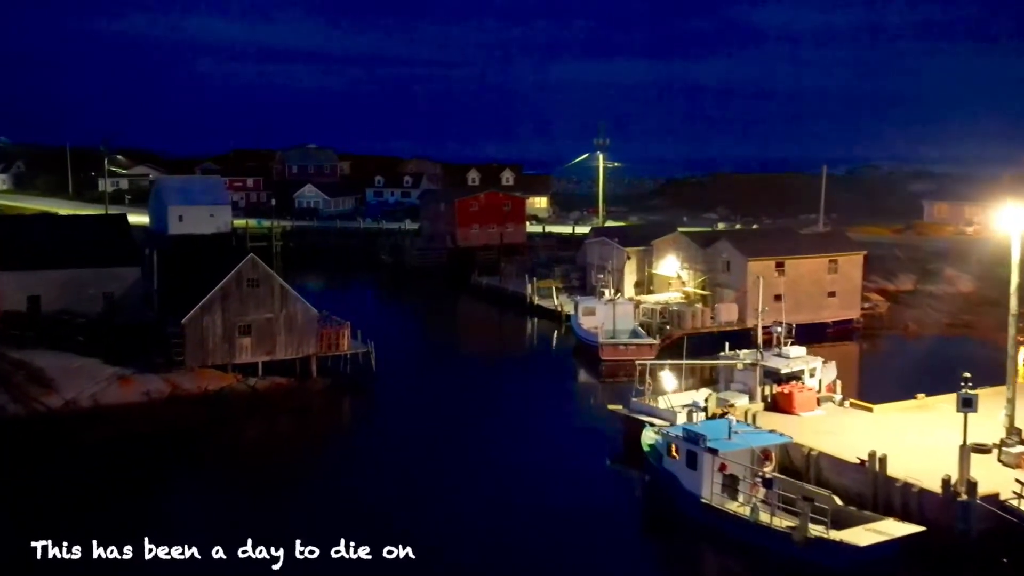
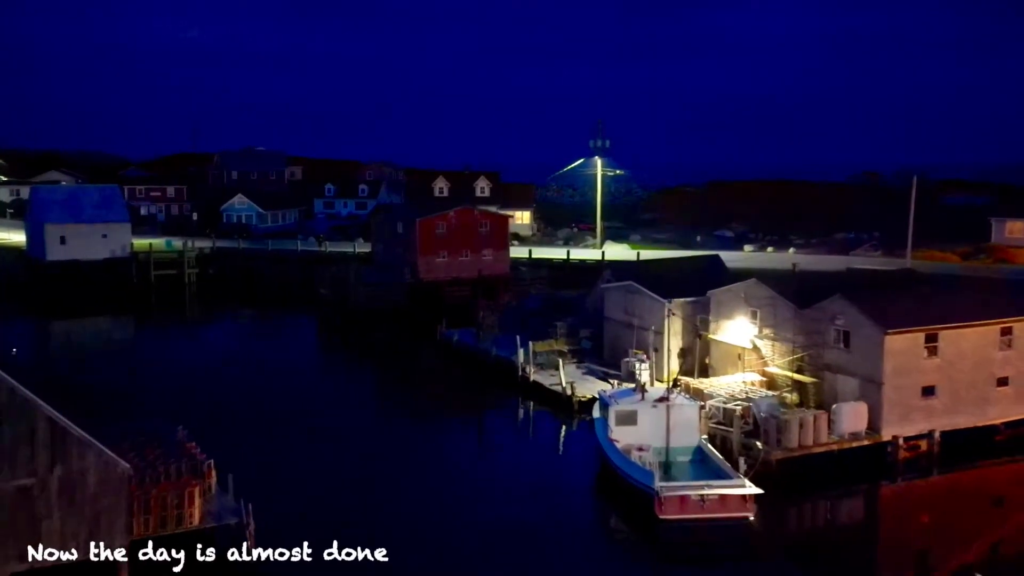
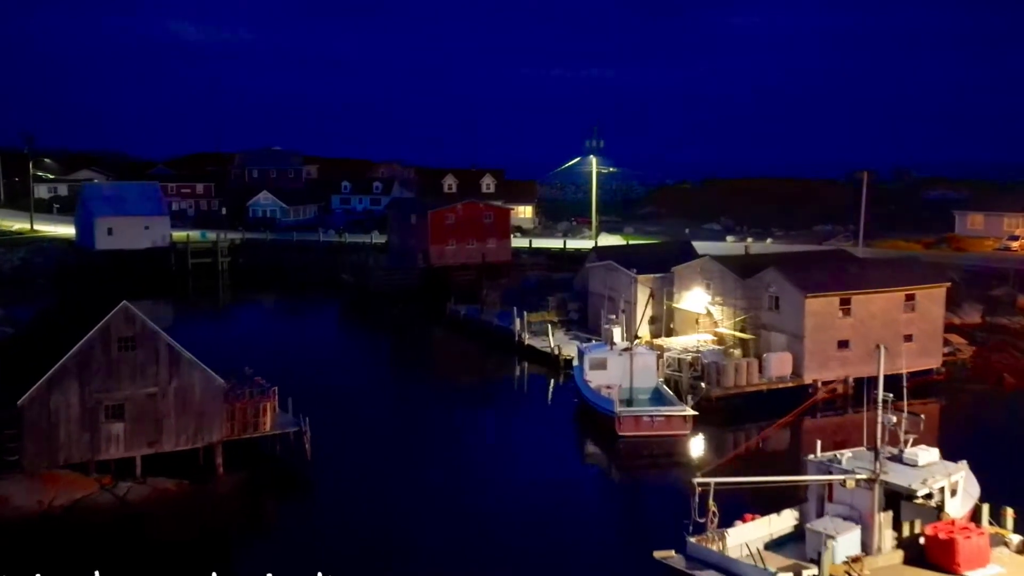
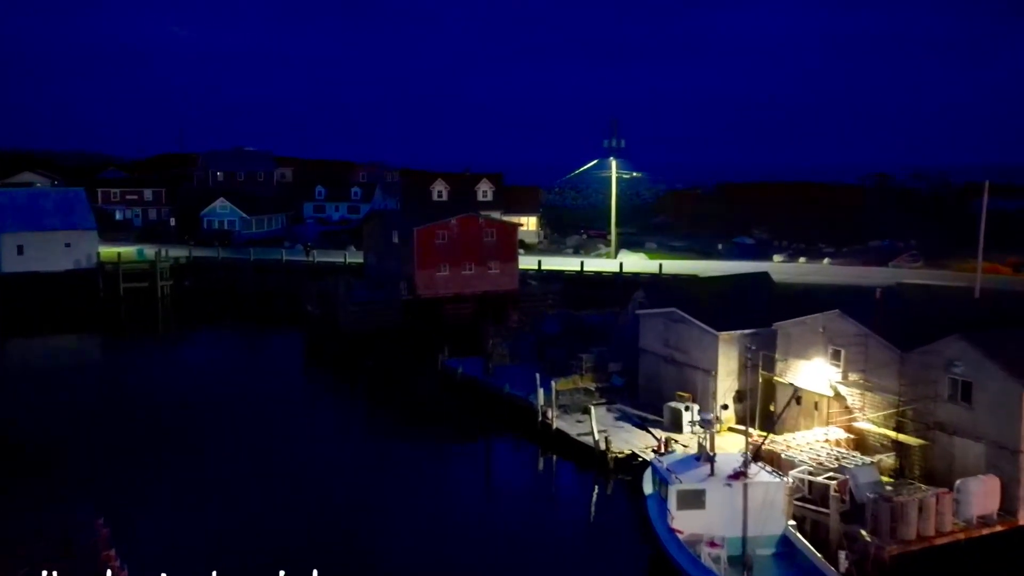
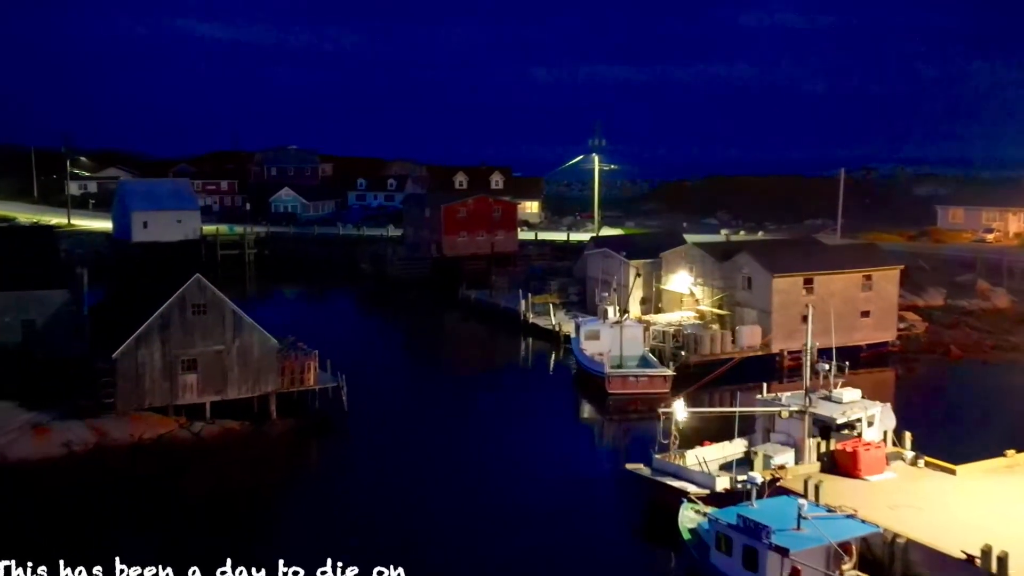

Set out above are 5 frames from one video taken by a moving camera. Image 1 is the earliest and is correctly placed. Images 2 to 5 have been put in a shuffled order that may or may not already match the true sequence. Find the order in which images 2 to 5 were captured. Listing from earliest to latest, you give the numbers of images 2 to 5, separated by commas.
5, 3, 2, 4
